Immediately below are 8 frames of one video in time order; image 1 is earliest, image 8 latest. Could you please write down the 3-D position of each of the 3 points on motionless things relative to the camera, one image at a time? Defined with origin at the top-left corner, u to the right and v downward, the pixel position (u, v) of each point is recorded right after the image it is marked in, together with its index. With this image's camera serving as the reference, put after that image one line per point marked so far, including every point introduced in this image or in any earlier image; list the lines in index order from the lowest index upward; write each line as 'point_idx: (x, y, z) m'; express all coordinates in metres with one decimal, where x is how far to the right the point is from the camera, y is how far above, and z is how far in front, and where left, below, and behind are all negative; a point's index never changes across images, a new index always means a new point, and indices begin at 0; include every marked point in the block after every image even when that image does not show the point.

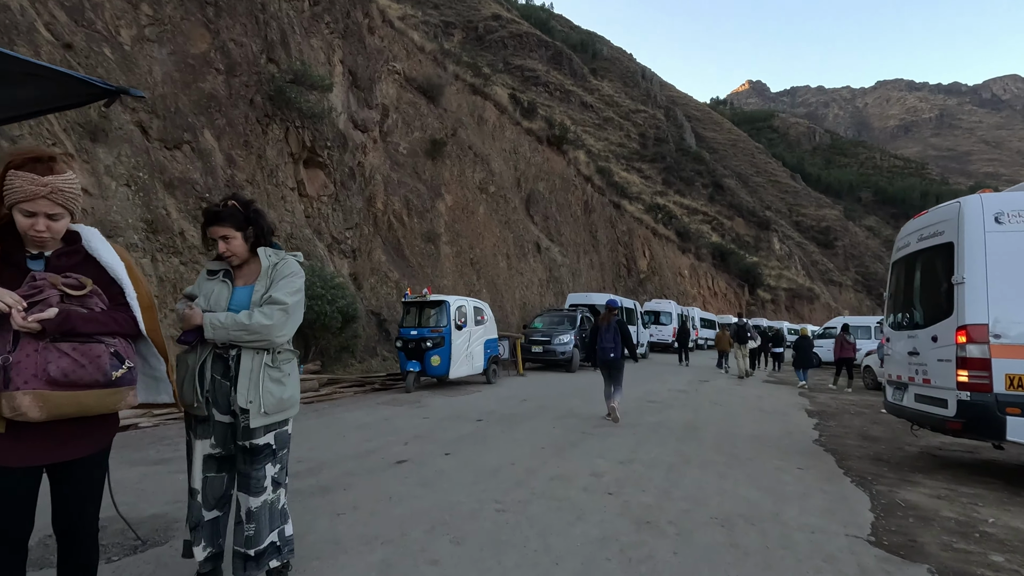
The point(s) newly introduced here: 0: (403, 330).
0: (-2.8, -1.1, +13.9) m
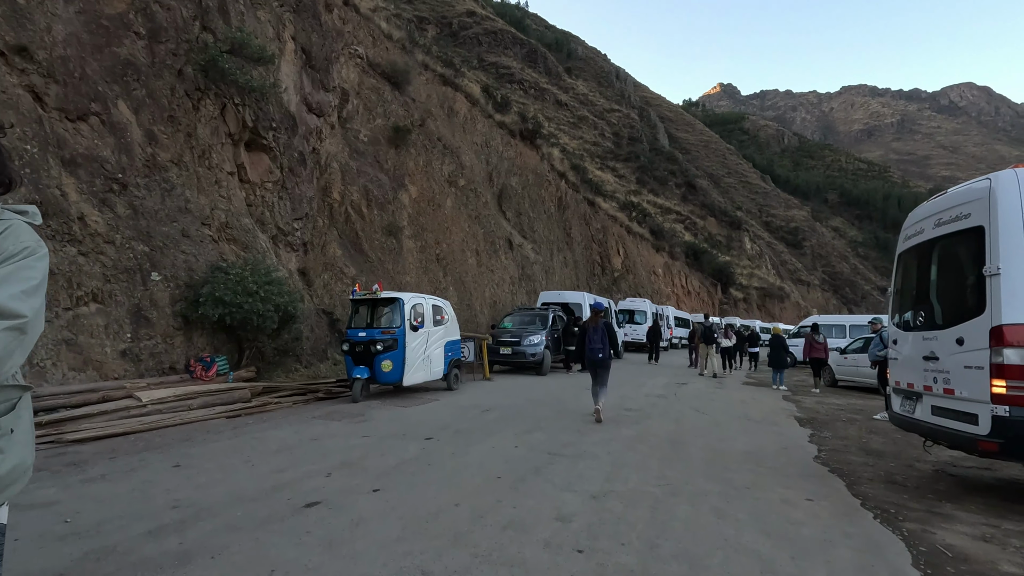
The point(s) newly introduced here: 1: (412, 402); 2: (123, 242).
0: (-3.7, -1.0, +12.3) m
1: (-2.2, -2.6, +12.1) m
2: (-8.0, +0.9, +11.0) m
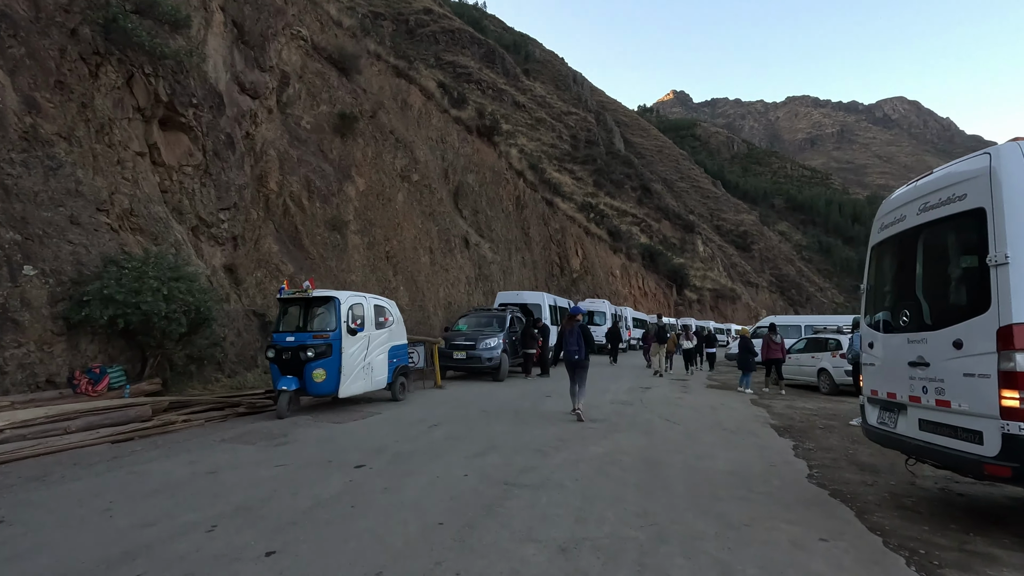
0: (-4.7, -1.0, +10.6) m
1: (-3.2, -2.5, +10.5) m
2: (-8.9, +1.0, +9.0) m
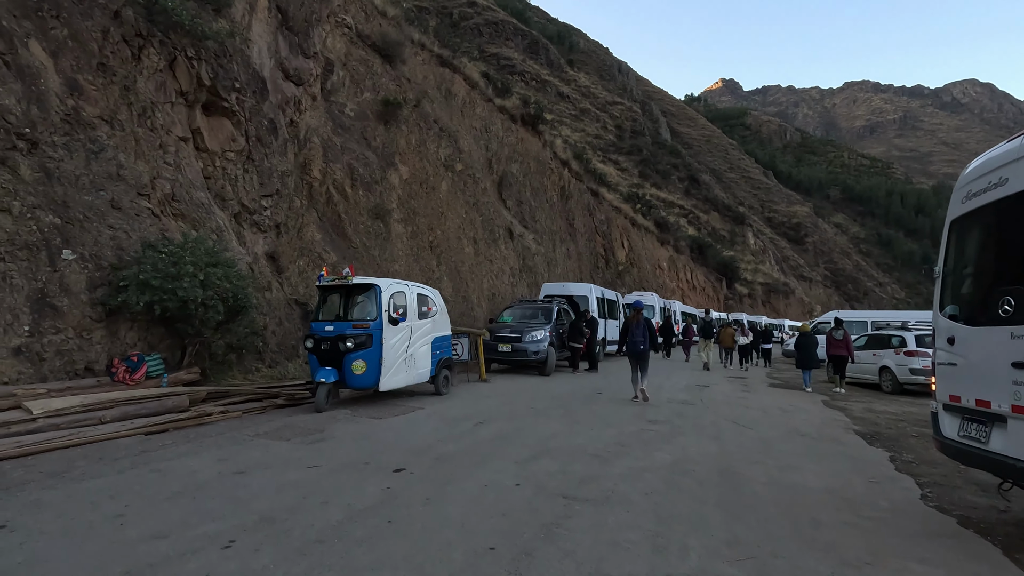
0: (-3.7, -0.7, +10.1) m
1: (-2.3, -2.3, +9.9) m
2: (-8.0, +1.3, +8.8) m
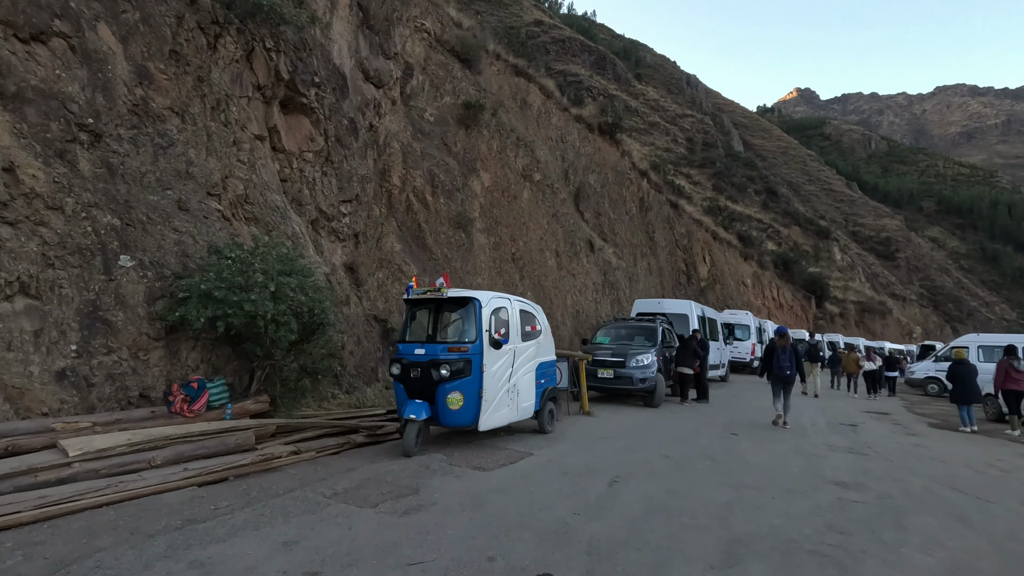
0: (-1.7, -0.9, +8.3) m
1: (-0.3, -2.5, +7.9) m
2: (-6.1, +1.1, +7.6) m
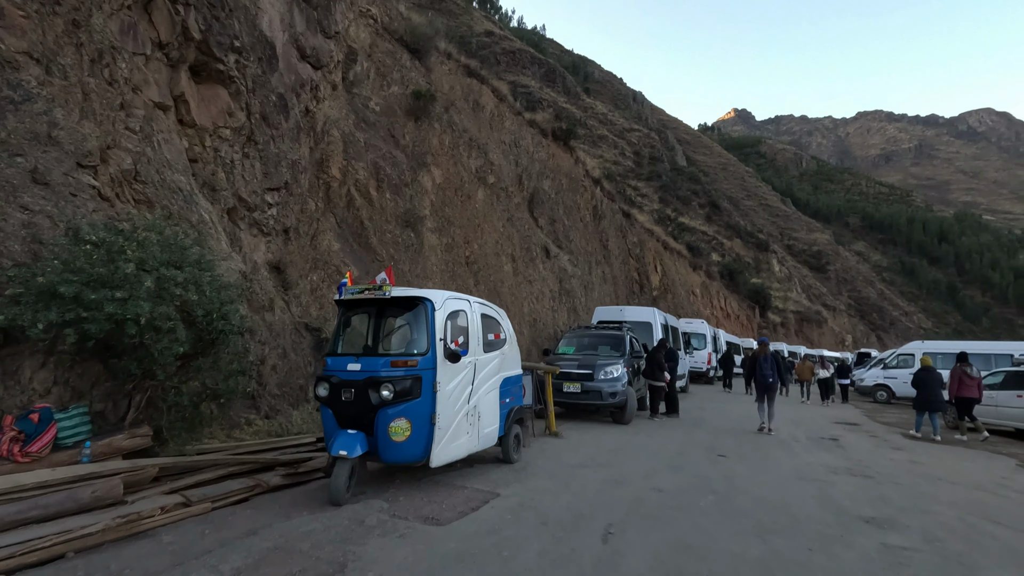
0: (-2.2, -0.9, +6.5) m
1: (-0.7, -2.5, +6.2) m
2: (-6.5, +1.1, +5.4) m
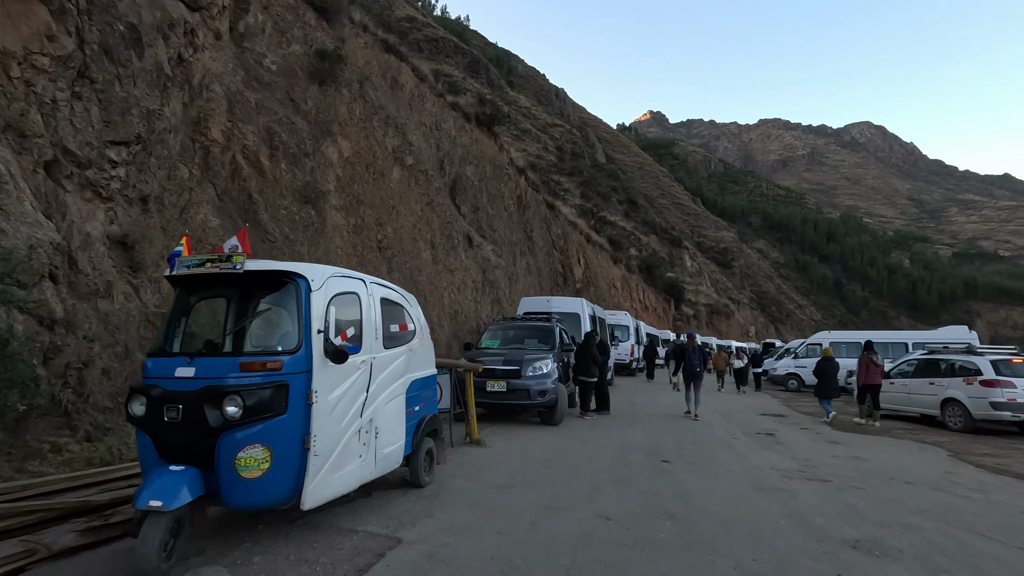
0: (-3.0, -0.7, +4.5) m
1: (-1.5, -2.2, +4.4) m
2: (-7.1, +1.4, +2.8) m
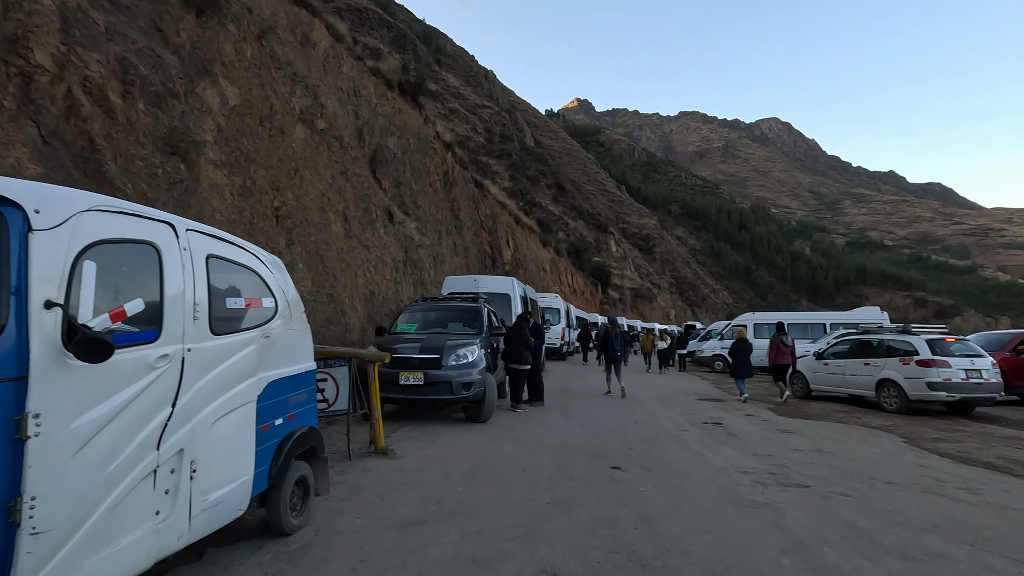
0: (-3.5, -0.4, +2.2) m
1: (-2.0, -1.9, +2.4) m
2: (-7.3, +1.6, -0.1) m
